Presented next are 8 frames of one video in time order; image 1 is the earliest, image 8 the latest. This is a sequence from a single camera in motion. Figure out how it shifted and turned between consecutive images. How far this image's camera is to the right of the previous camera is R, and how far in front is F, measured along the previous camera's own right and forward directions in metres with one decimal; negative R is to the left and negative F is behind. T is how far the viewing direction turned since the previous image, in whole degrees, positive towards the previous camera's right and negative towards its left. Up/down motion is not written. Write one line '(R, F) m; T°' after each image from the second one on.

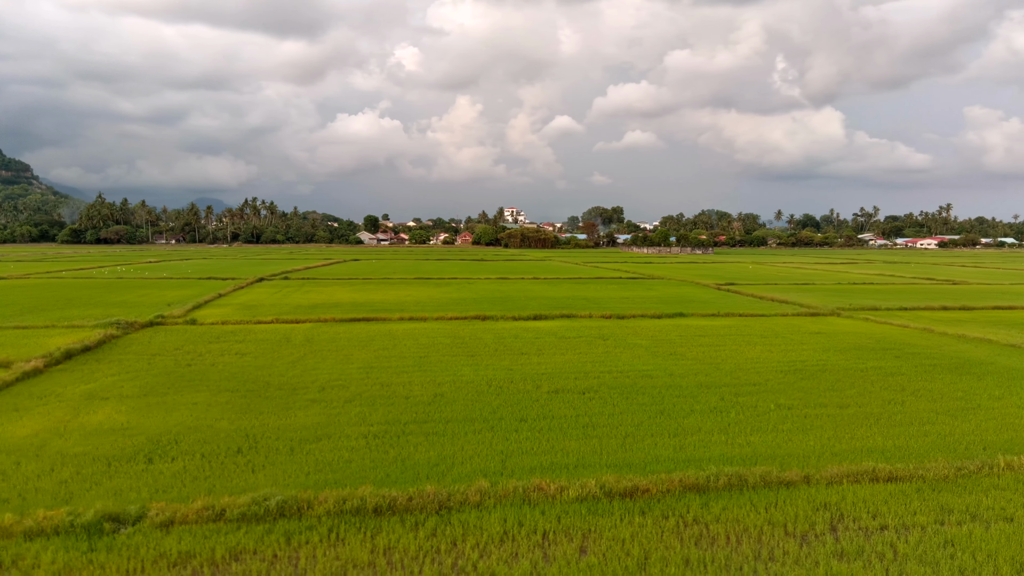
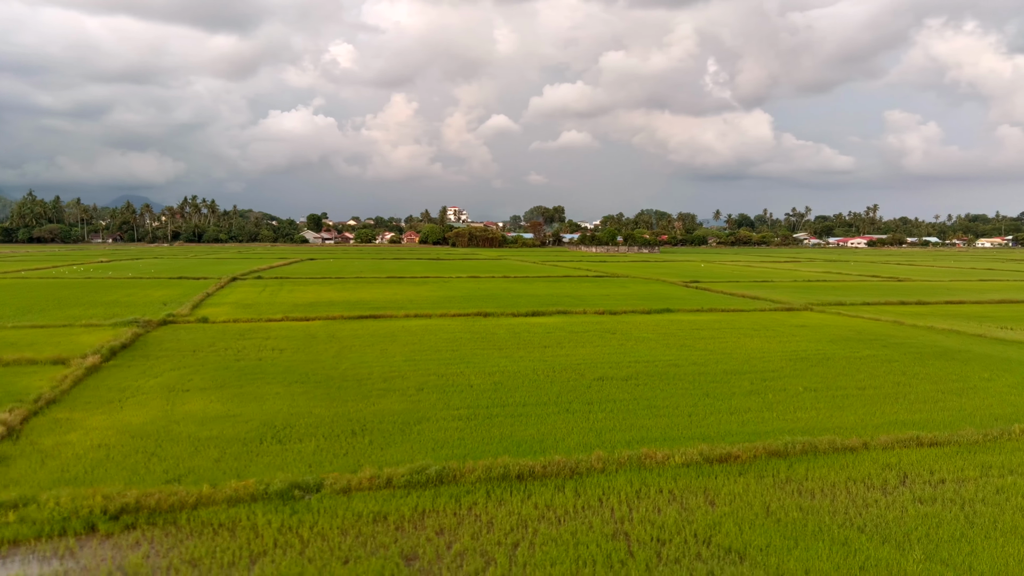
(-1.5, -0.8) m; +4°
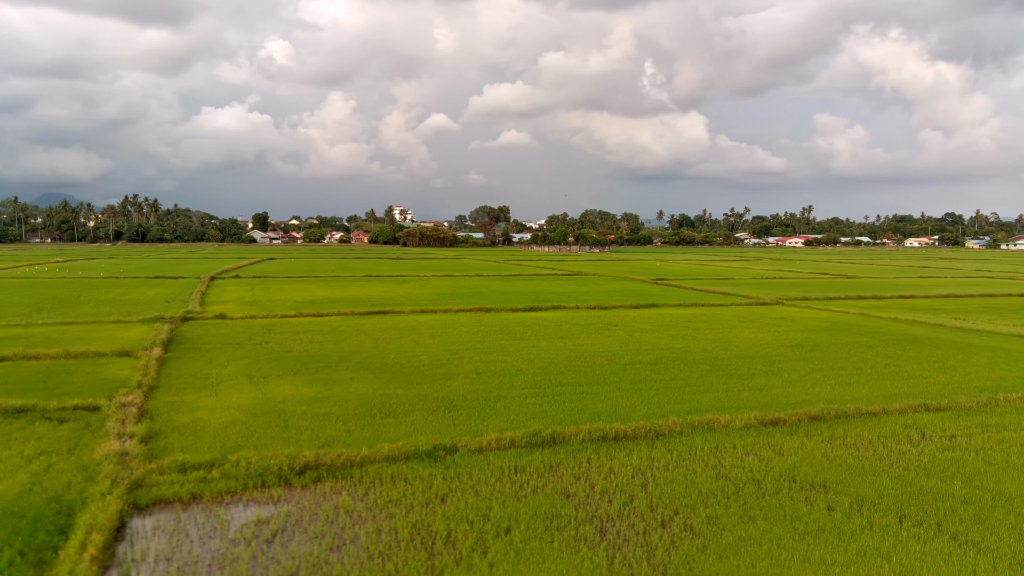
(-1.5, -1.2) m; +4°
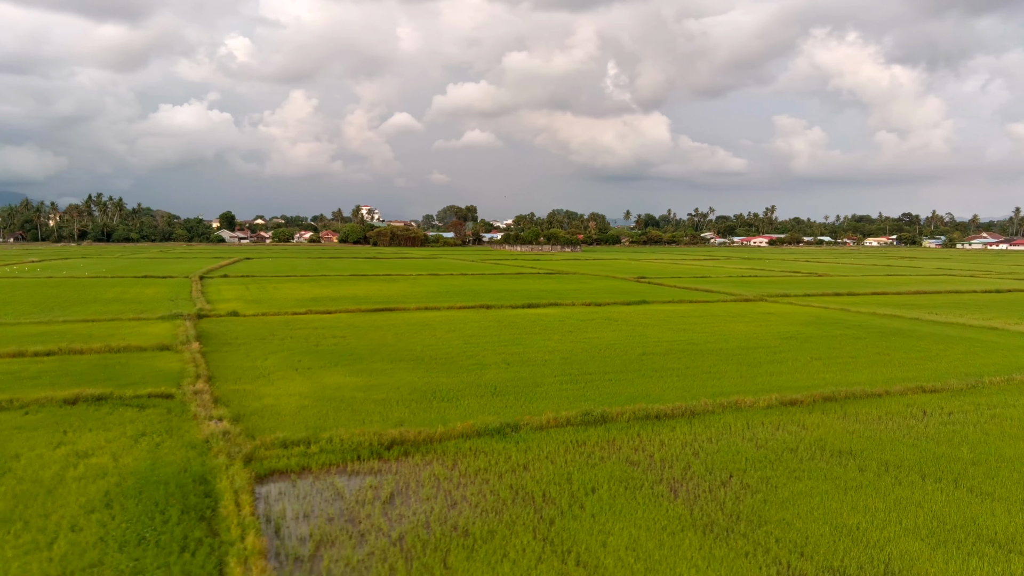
(-0.9, -0.8) m; +2°
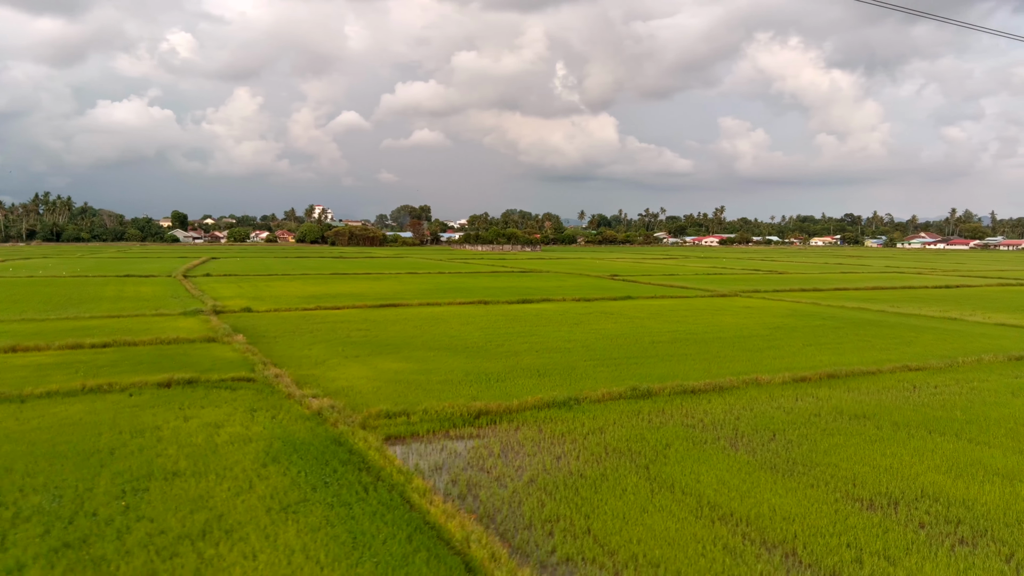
(-1.3, -1.2) m; +3°
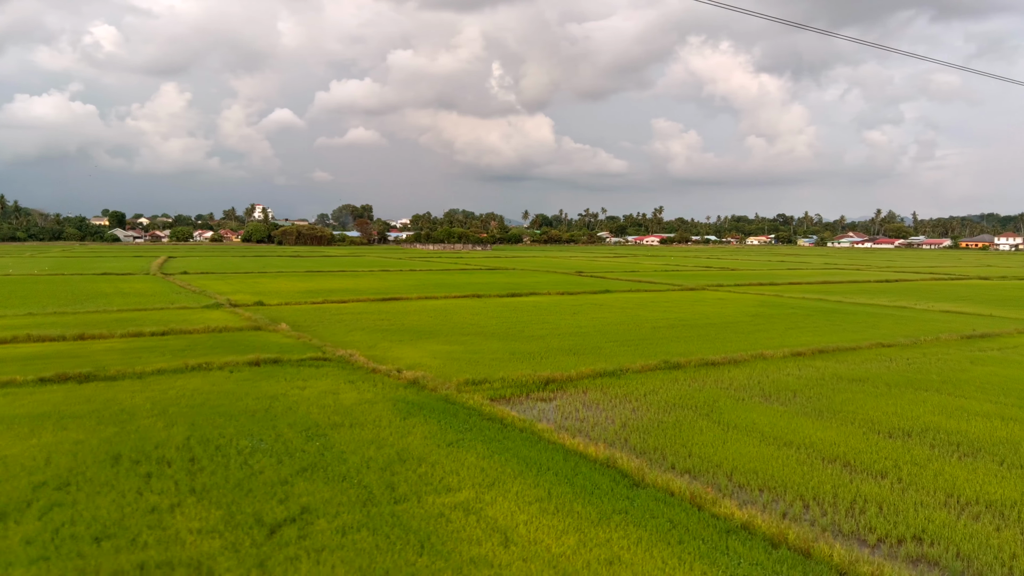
(-1.6, -1.6) m; +4°
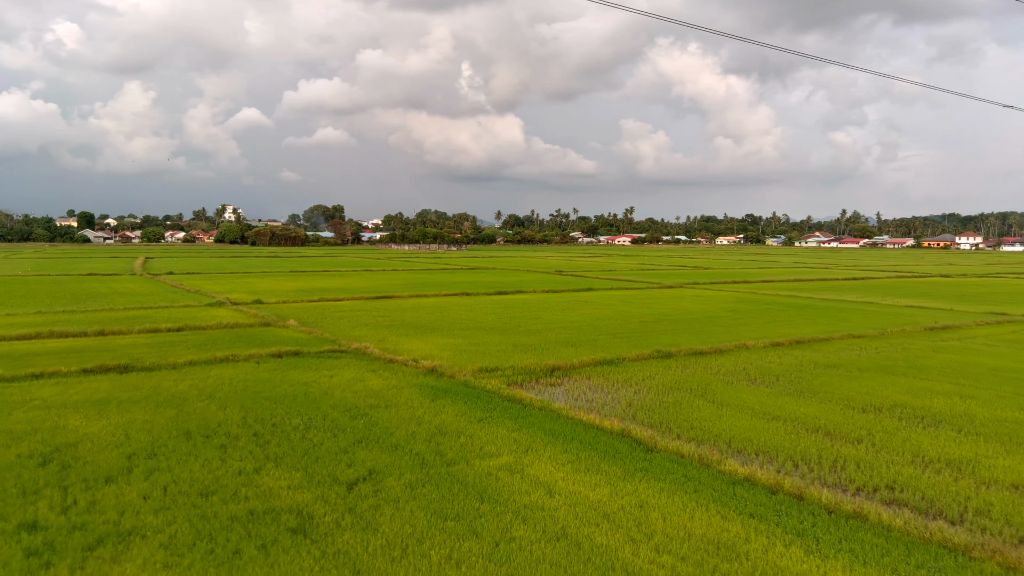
(-0.5, -0.9) m; +2°
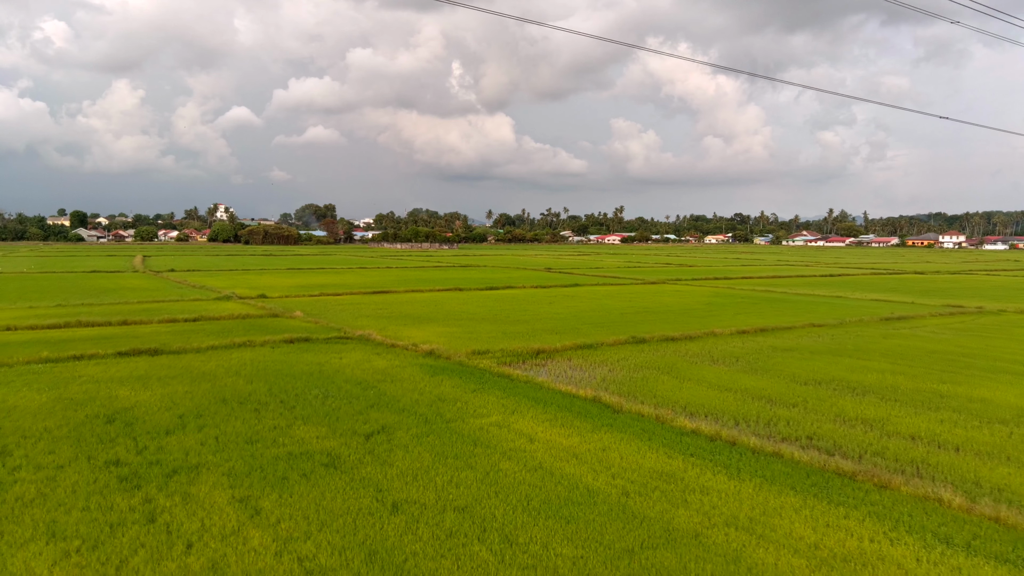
(0.0, -1.4) m; +1°
